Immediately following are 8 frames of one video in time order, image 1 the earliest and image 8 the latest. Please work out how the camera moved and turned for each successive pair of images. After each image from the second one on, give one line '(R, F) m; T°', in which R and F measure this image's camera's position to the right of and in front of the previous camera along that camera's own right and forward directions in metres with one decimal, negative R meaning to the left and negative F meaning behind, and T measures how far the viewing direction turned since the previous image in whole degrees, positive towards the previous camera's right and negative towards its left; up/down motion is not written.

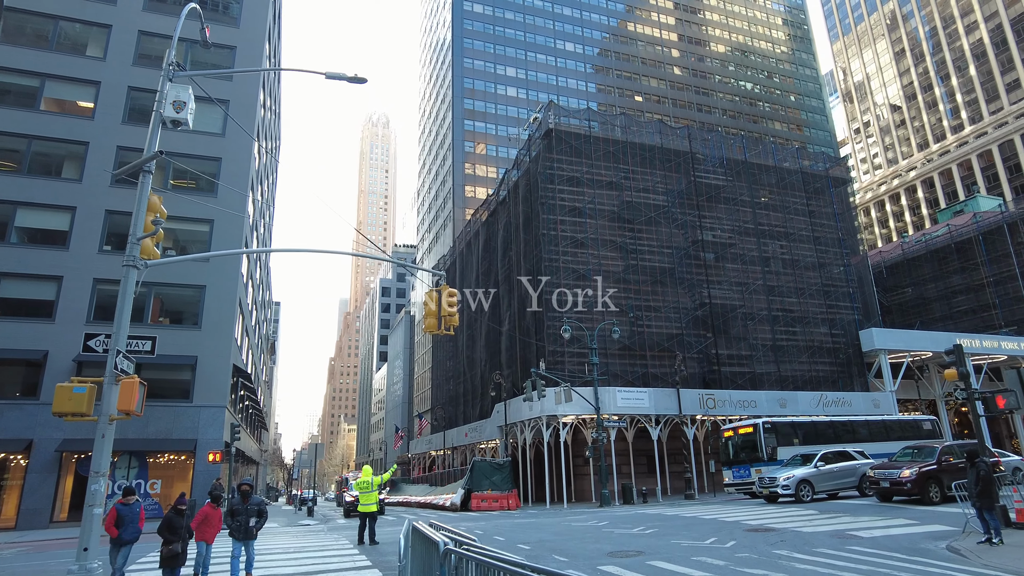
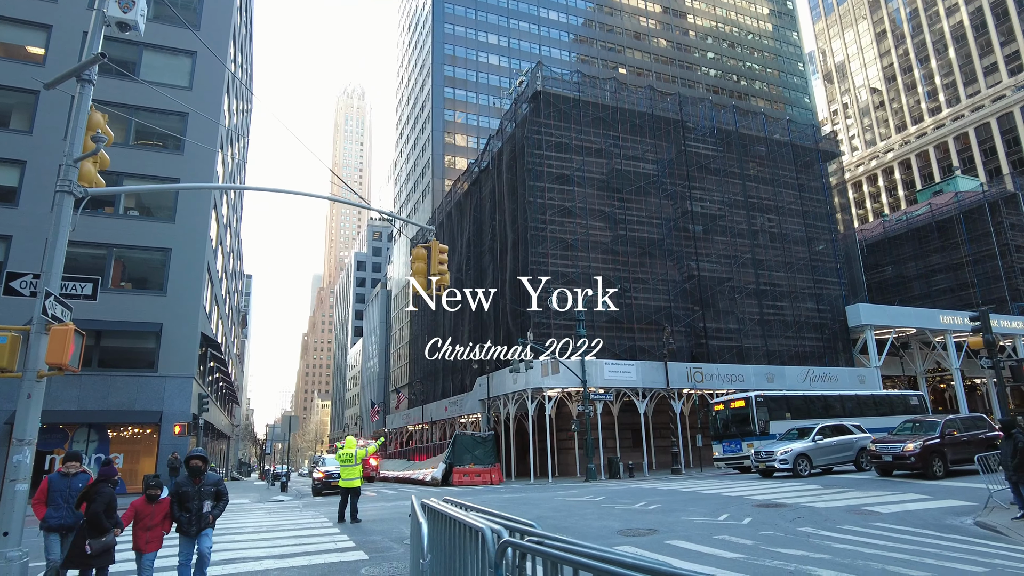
(-0.5, +1.3) m; +2°
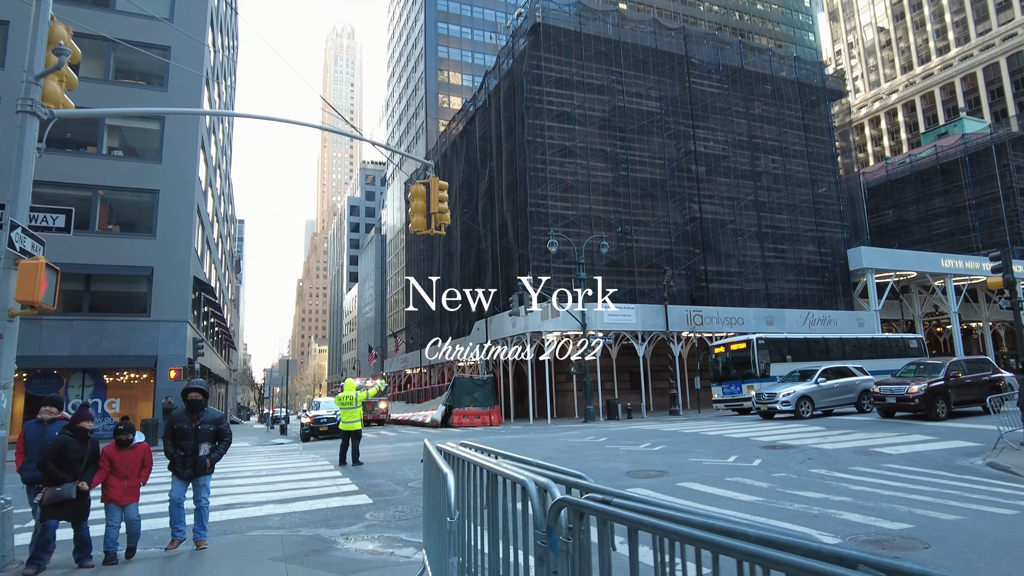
(-0.2, +0.6) m; 0°
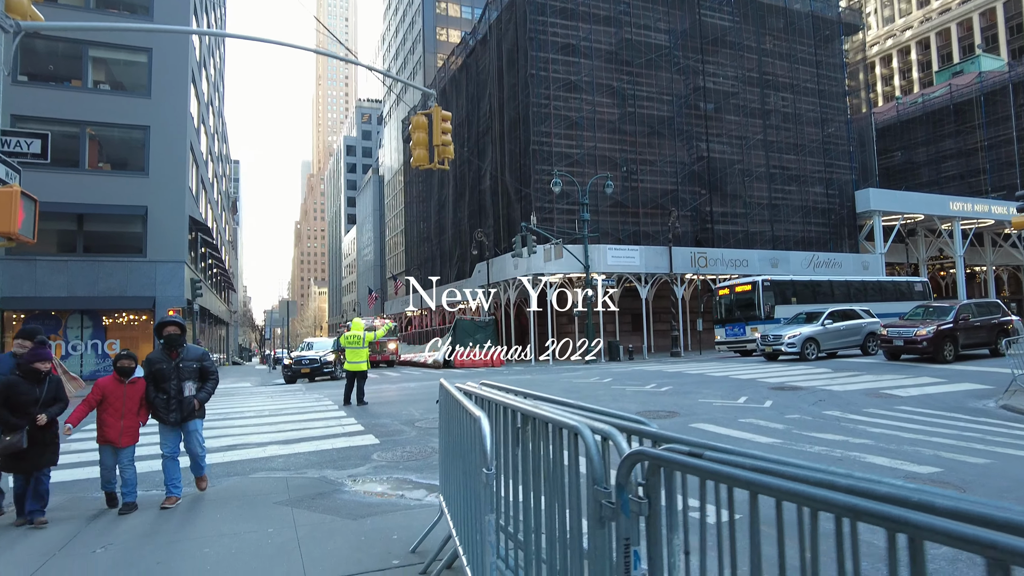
(-0.2, +0.4) m; 0°
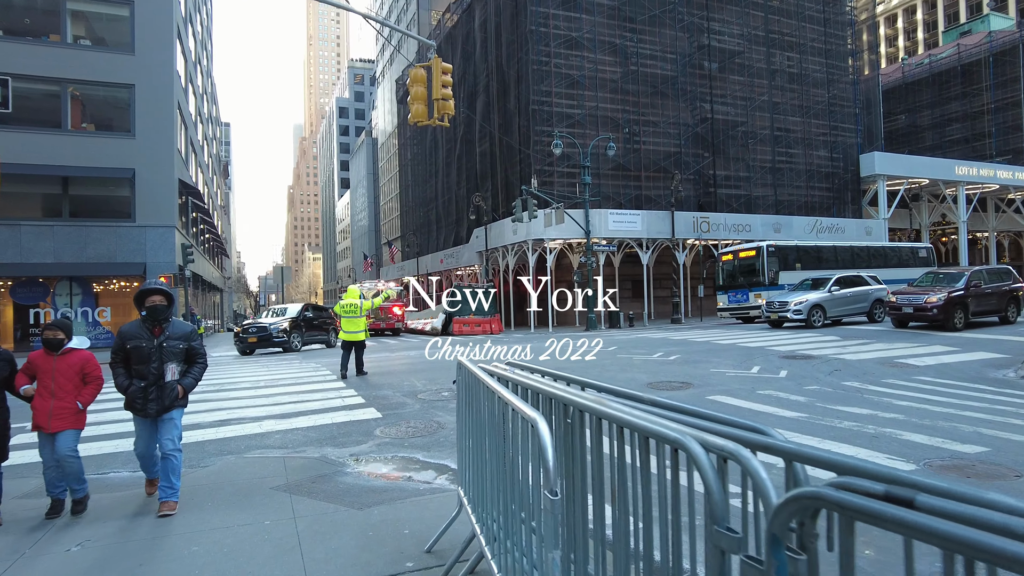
(-0.2, +0.5) m; 0°
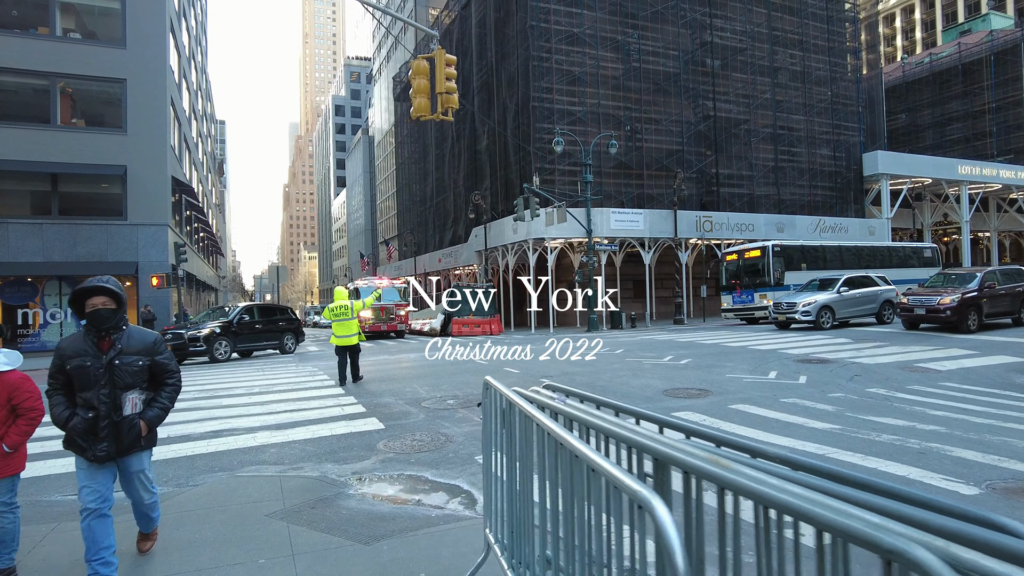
(-0.2, +0.5) m; 0°
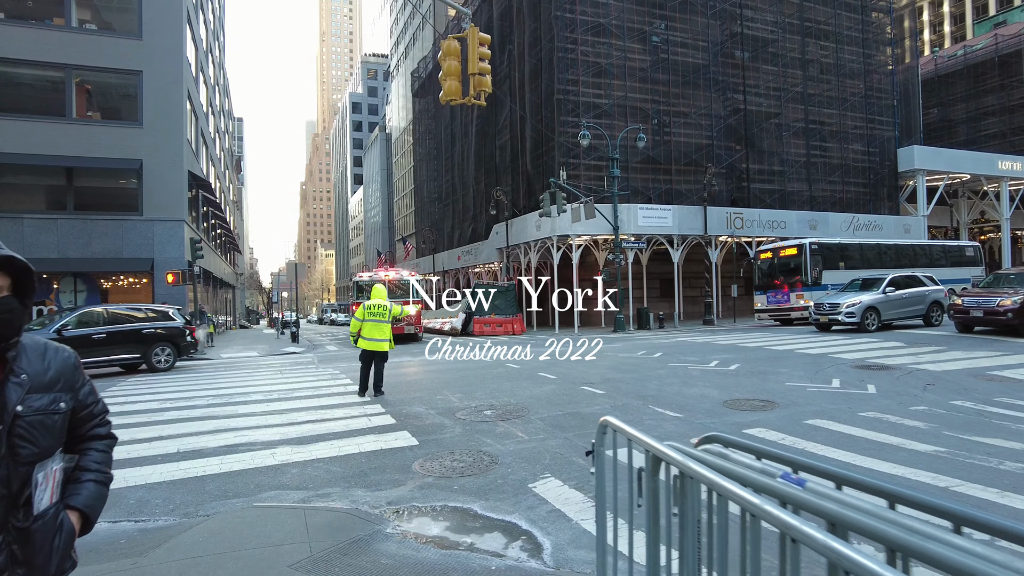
(-0.4, +0.9) m; -1°
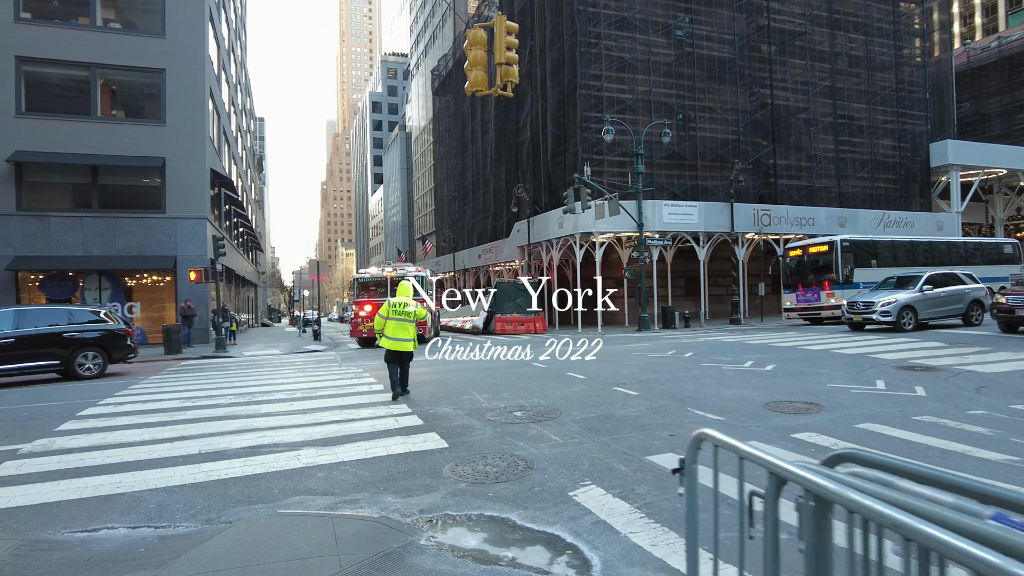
(-0.2, +0.3) m; -2°
